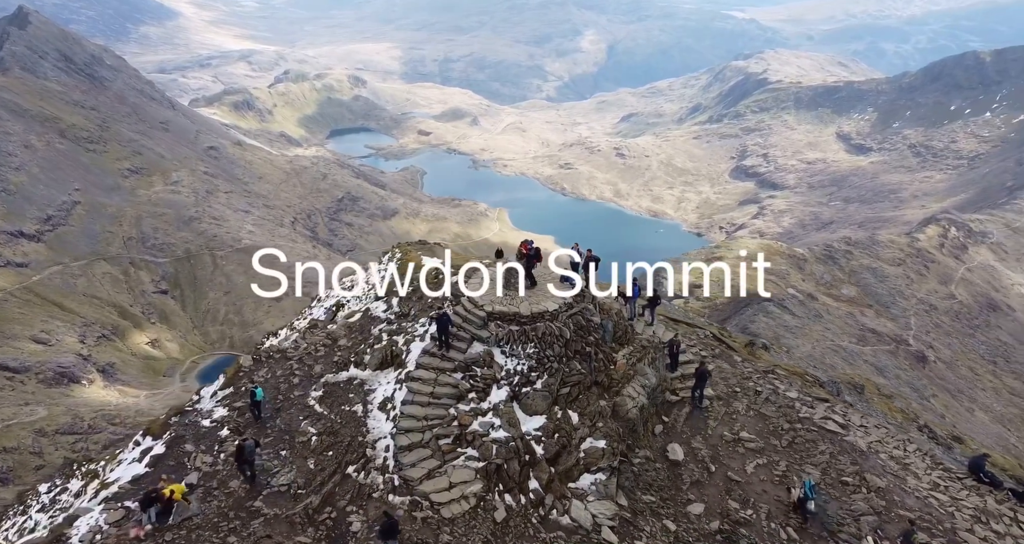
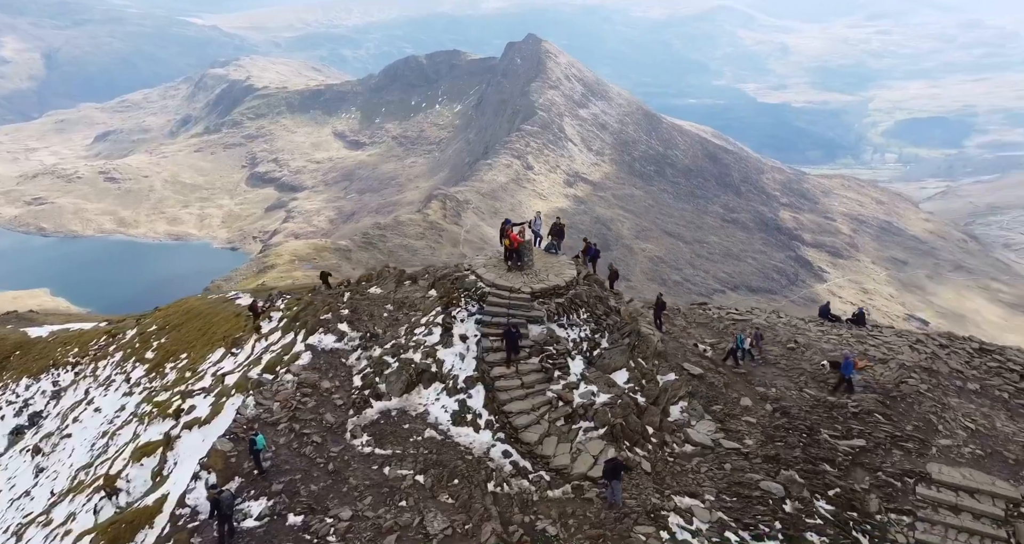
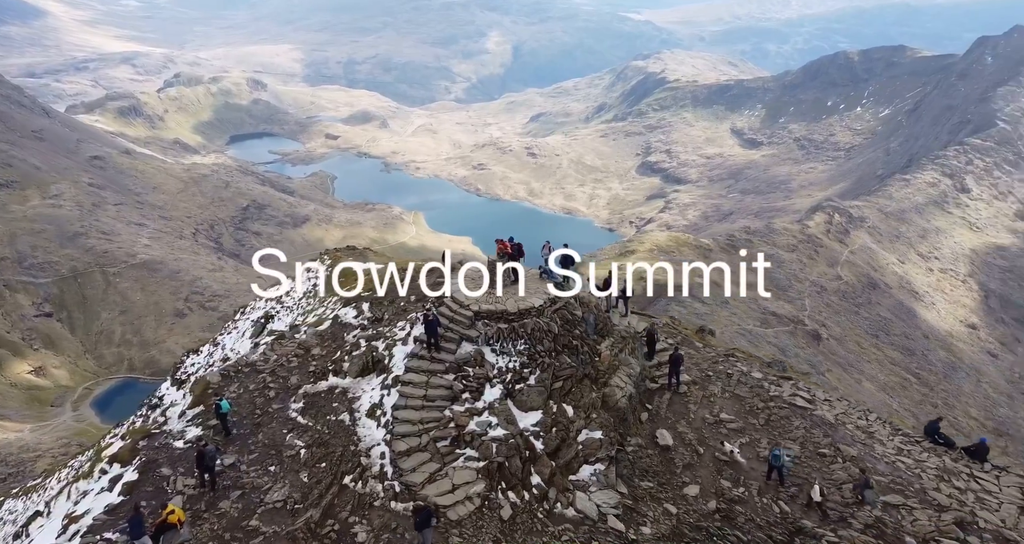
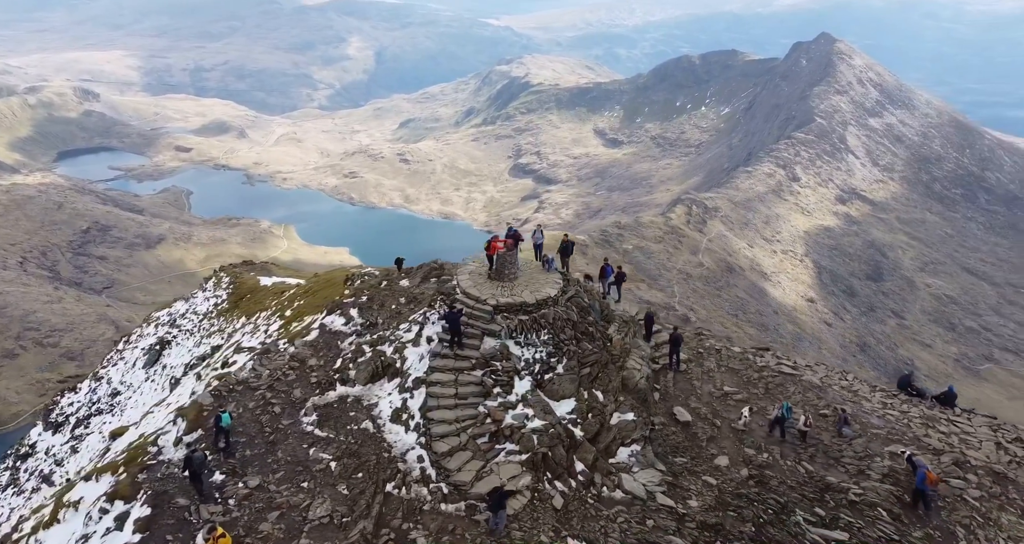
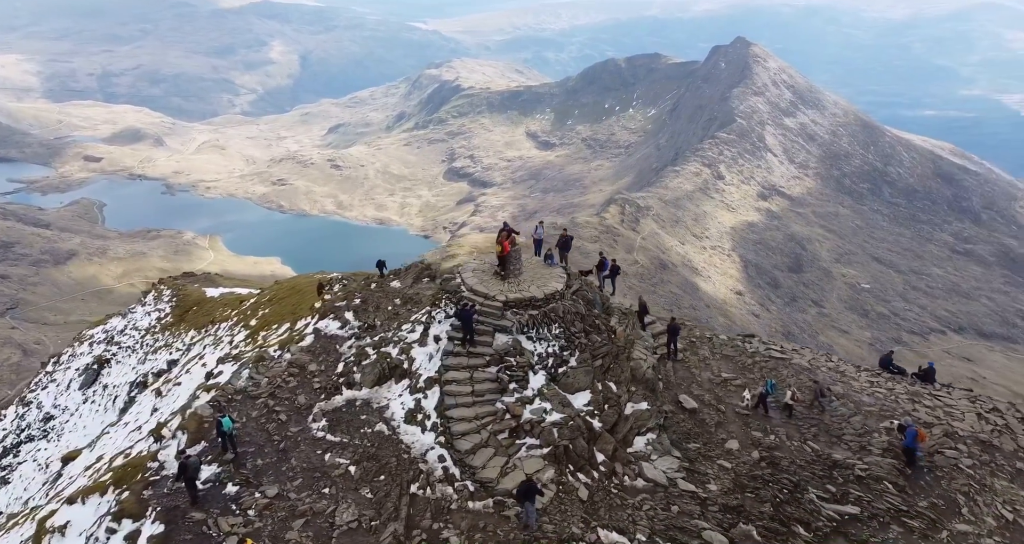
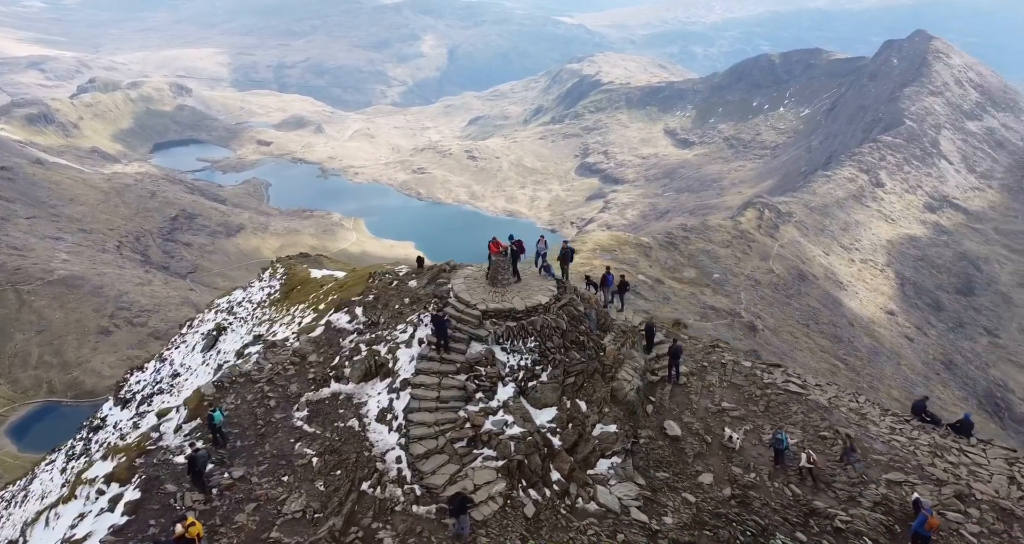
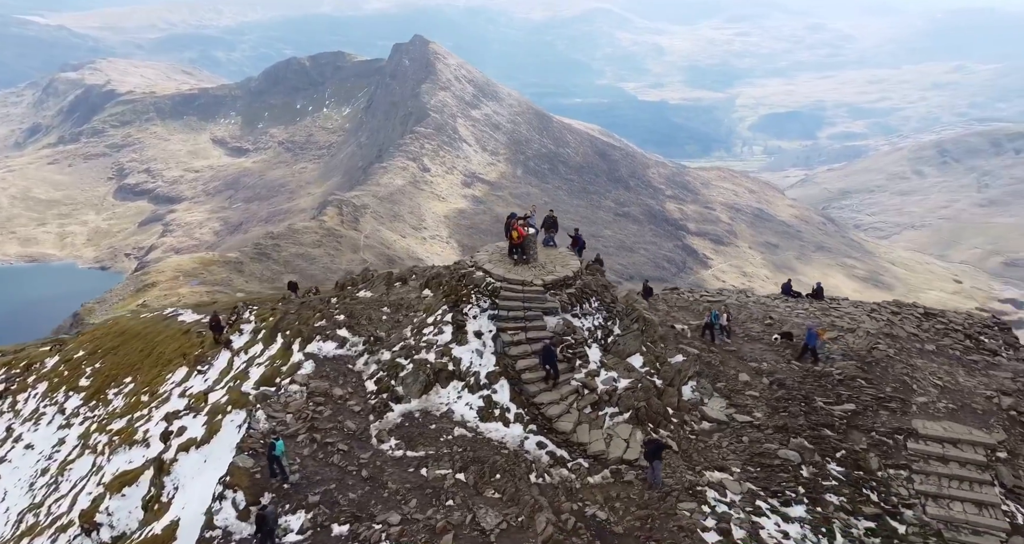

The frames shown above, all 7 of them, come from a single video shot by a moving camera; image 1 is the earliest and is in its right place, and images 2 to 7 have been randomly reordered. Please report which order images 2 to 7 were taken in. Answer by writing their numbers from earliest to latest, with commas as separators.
3, 6, 4, 5, 2, 7
